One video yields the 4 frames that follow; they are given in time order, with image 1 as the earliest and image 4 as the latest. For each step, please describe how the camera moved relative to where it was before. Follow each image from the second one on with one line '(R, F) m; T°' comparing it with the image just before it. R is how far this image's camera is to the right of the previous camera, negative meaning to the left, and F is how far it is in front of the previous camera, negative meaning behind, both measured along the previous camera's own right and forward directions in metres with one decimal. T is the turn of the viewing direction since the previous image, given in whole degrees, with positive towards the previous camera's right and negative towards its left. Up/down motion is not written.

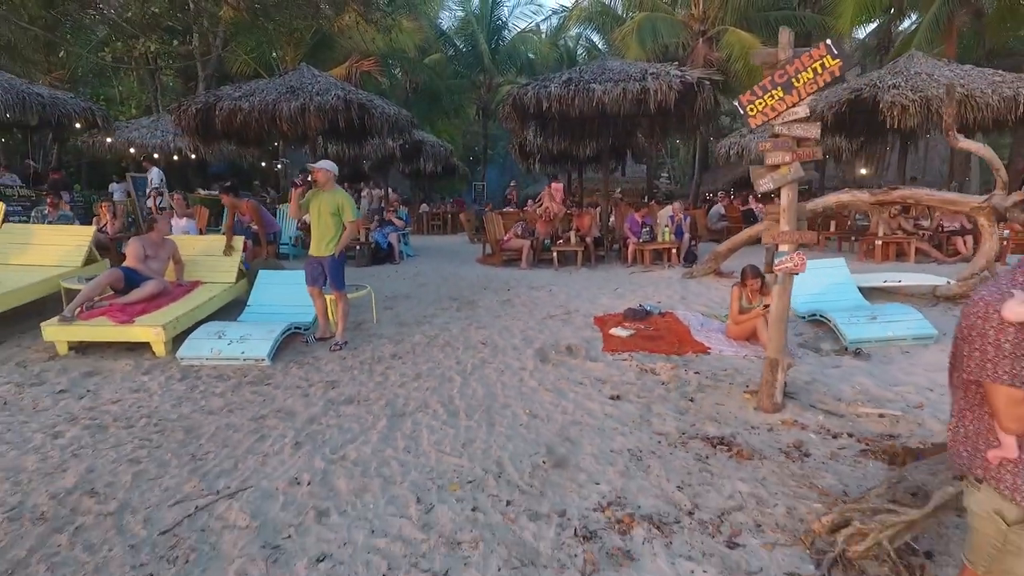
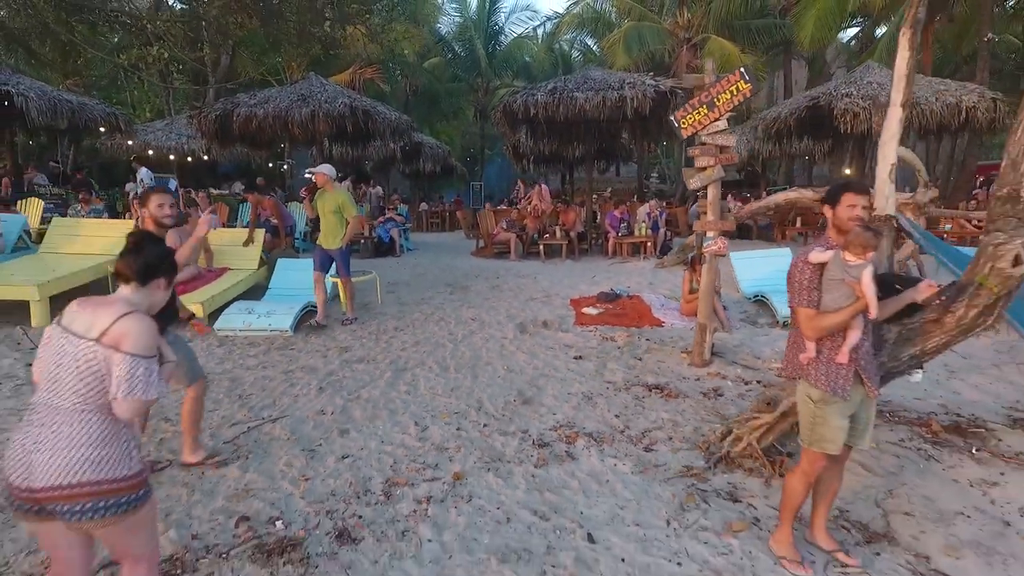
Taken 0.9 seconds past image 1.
(+0.1, -0.9) m; 0°
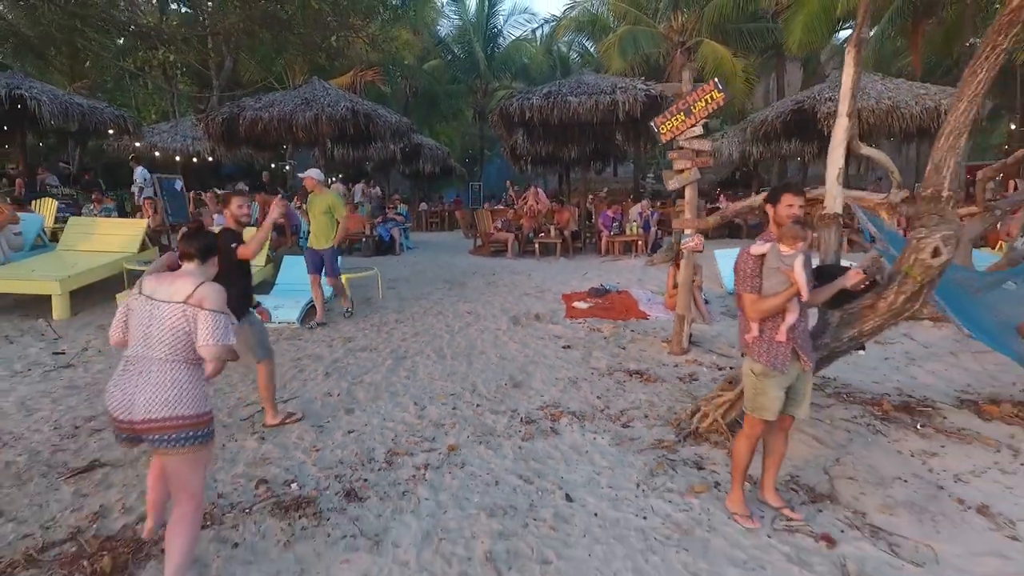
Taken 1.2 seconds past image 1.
(0.0, -0.4) m; 0°
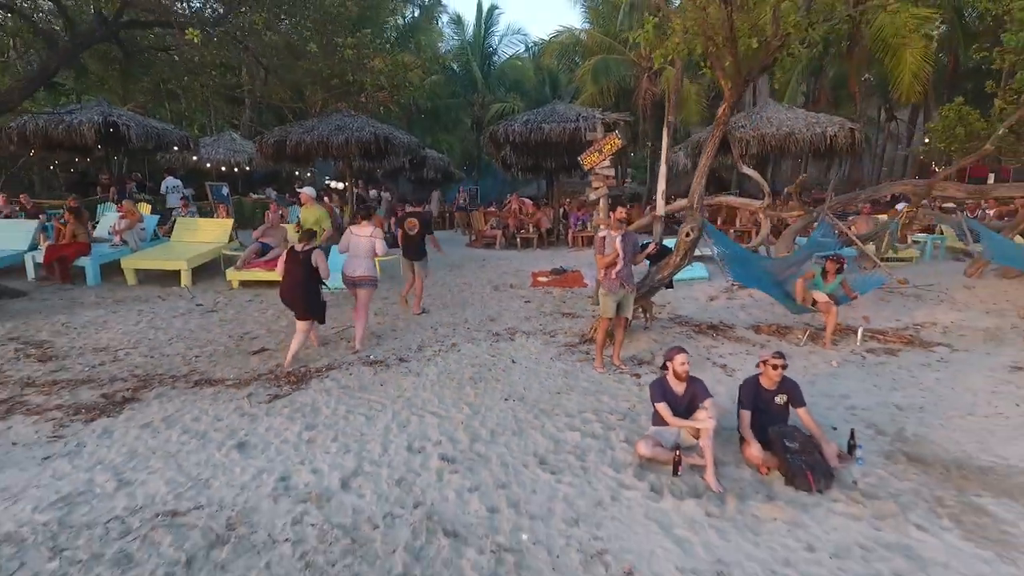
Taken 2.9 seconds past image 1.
(+0.2, -2.9) m; 0°
